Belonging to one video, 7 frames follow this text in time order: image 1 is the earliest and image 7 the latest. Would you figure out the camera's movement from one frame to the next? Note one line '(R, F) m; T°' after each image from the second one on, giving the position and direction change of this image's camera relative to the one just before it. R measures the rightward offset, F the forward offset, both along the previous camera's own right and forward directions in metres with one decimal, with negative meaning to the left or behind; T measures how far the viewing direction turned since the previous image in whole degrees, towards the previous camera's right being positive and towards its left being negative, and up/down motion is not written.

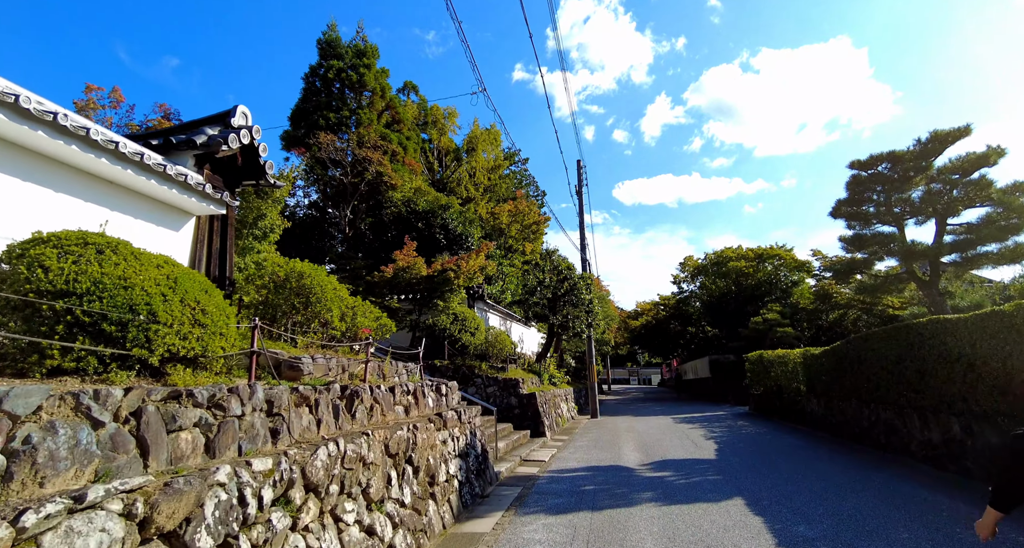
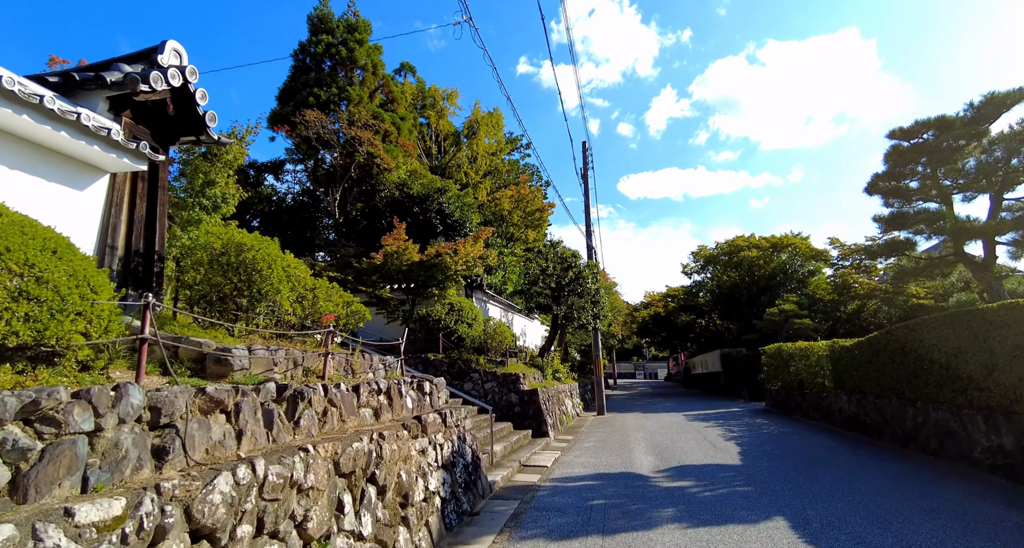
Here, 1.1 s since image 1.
(+0.1, +1.0) m; -1°
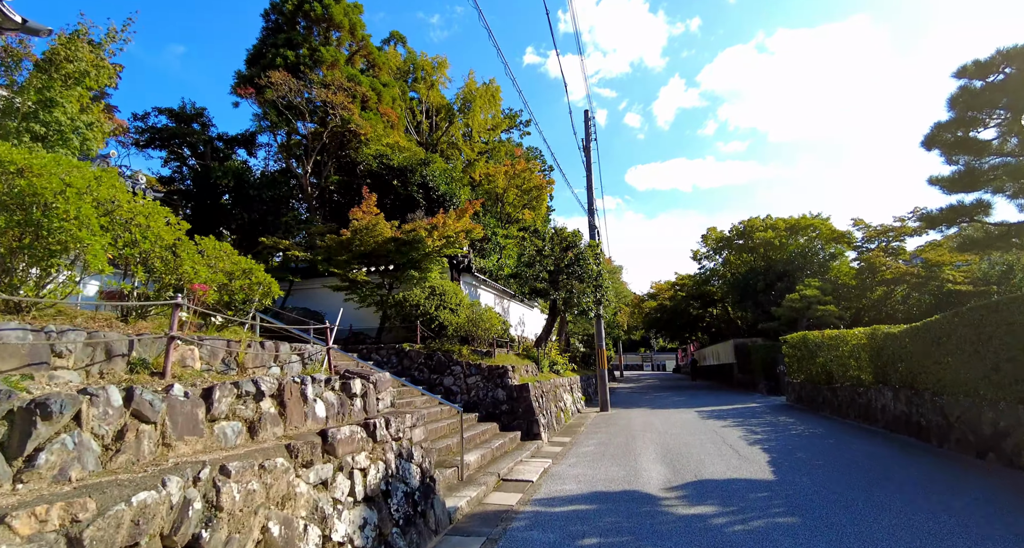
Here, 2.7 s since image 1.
(+0.4, +1.5) m; -1°
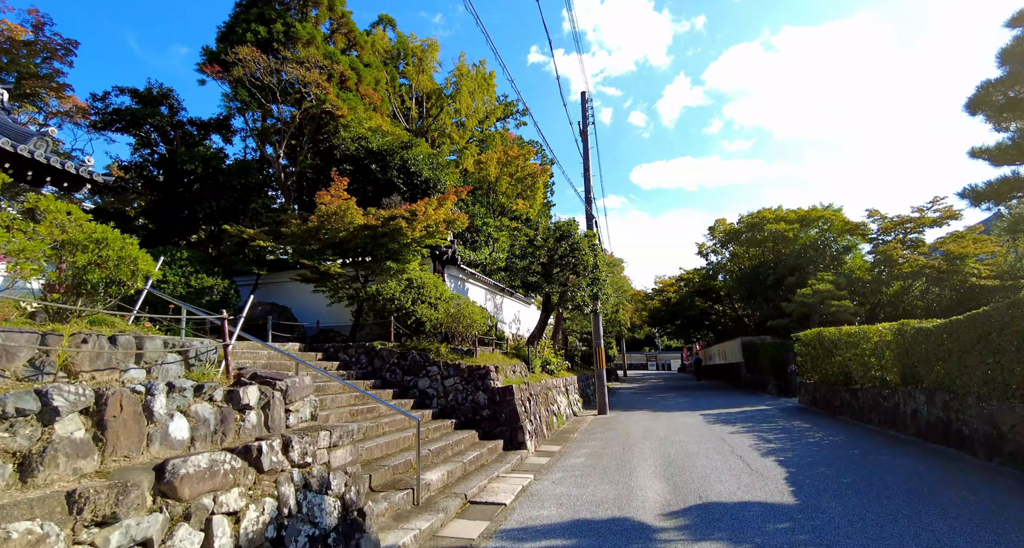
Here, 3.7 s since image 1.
(+0.4, +1.0) m; -1°
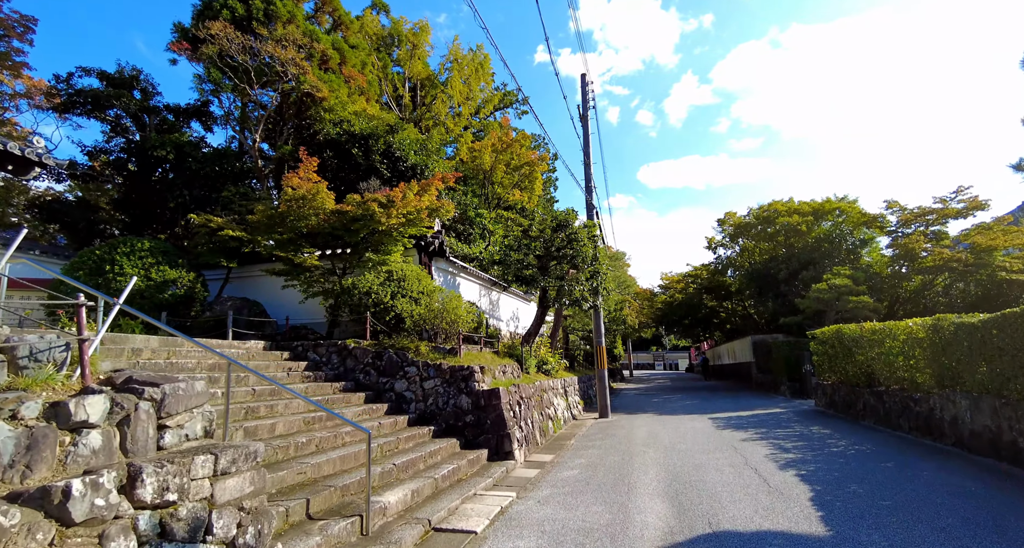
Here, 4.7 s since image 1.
(+0.3, +0.9) m; -1°
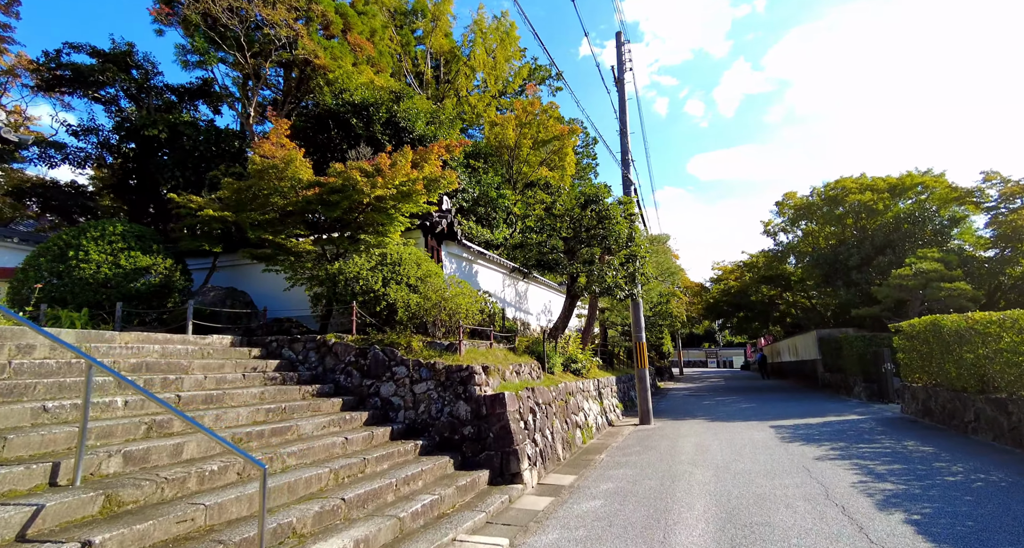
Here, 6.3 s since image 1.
(+0.5, +1.5) m; -5°
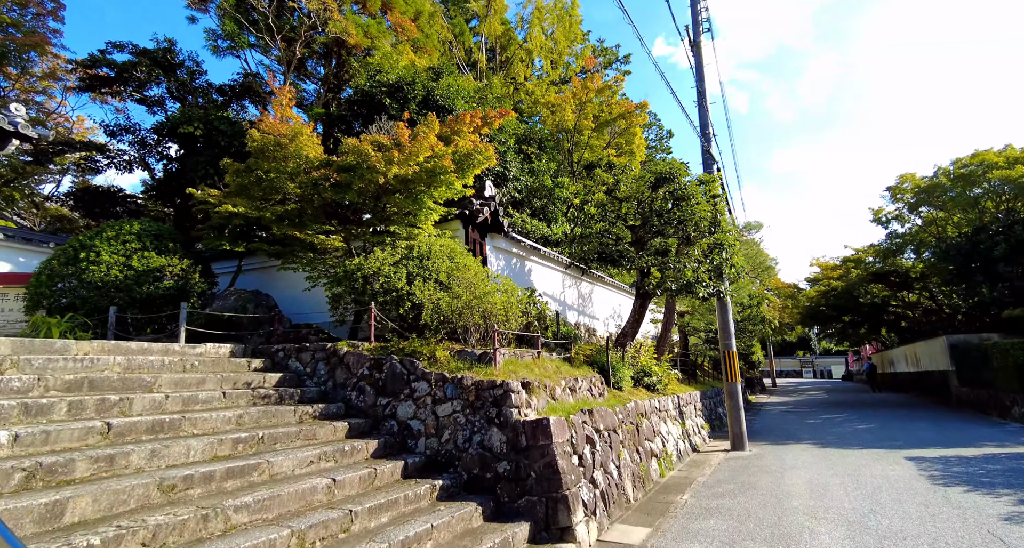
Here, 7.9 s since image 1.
(+0.3, +1.5) m; -8°
